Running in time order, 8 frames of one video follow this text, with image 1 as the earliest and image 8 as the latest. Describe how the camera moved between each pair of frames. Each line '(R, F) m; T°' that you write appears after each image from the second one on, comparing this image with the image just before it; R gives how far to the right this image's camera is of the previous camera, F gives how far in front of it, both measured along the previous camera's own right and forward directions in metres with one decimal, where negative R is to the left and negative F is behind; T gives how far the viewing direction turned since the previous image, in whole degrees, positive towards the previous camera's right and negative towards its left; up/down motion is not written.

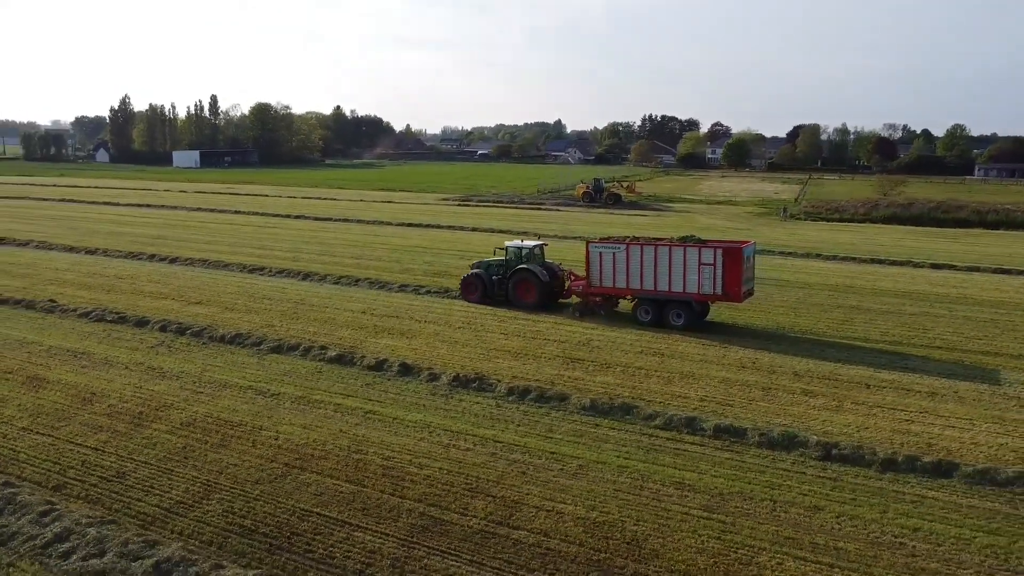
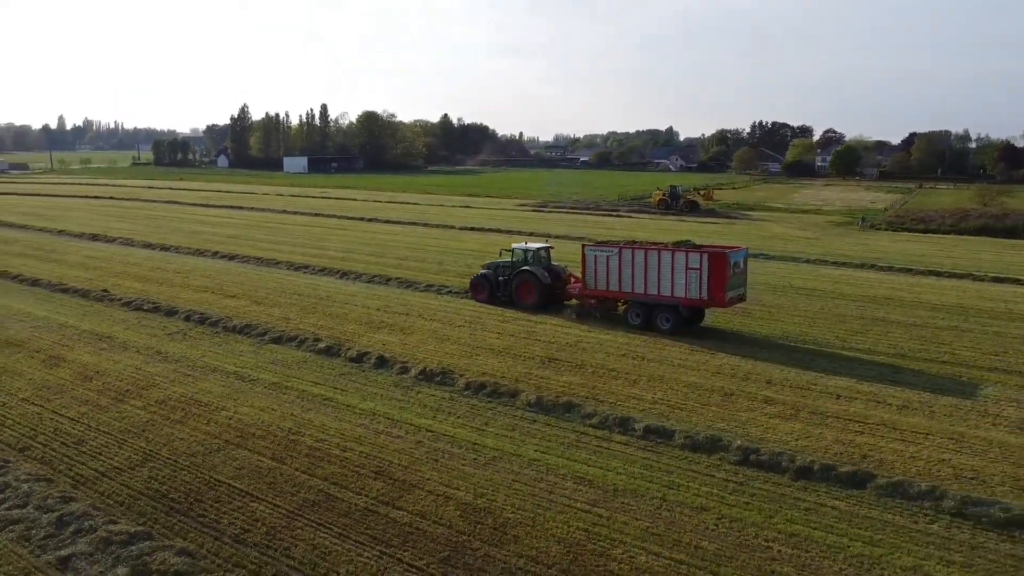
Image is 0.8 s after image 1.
(+2.6, -0.3) m; -8°
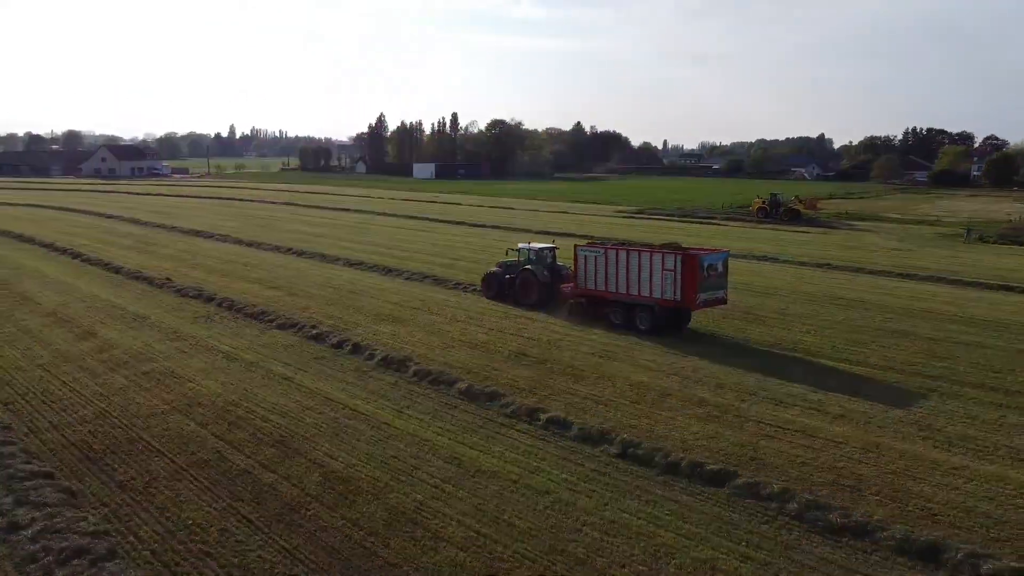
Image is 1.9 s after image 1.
(+3.5, -0.3) m; -10°
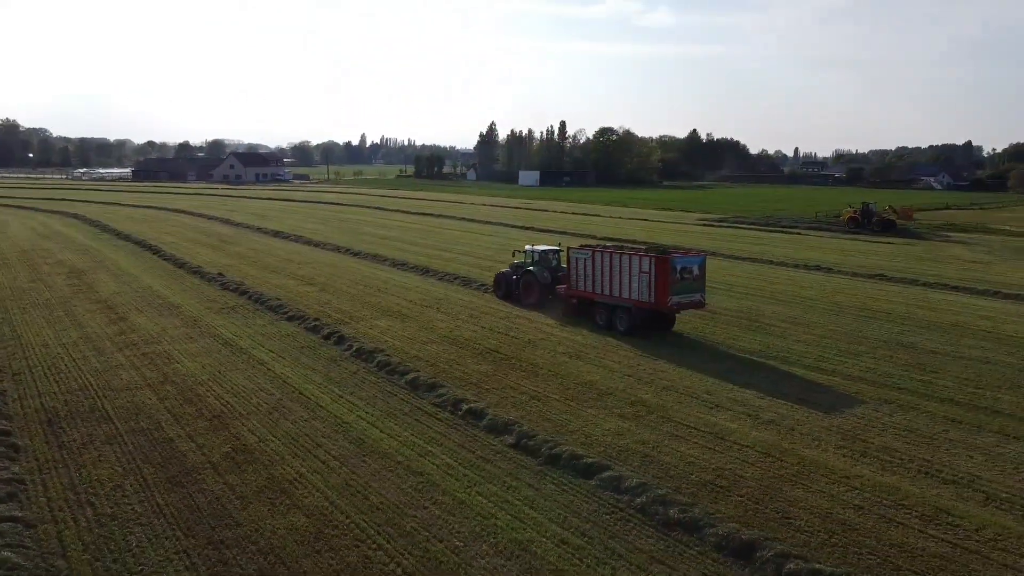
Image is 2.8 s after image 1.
(+3.1, -0.3) m; -9°
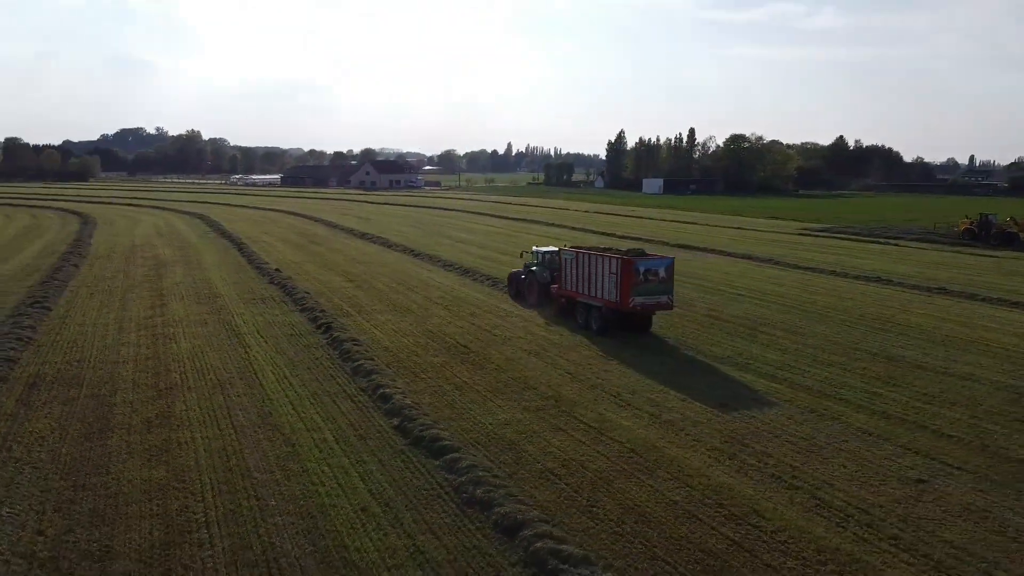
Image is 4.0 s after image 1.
(+3.9, -0.4) m; -11°
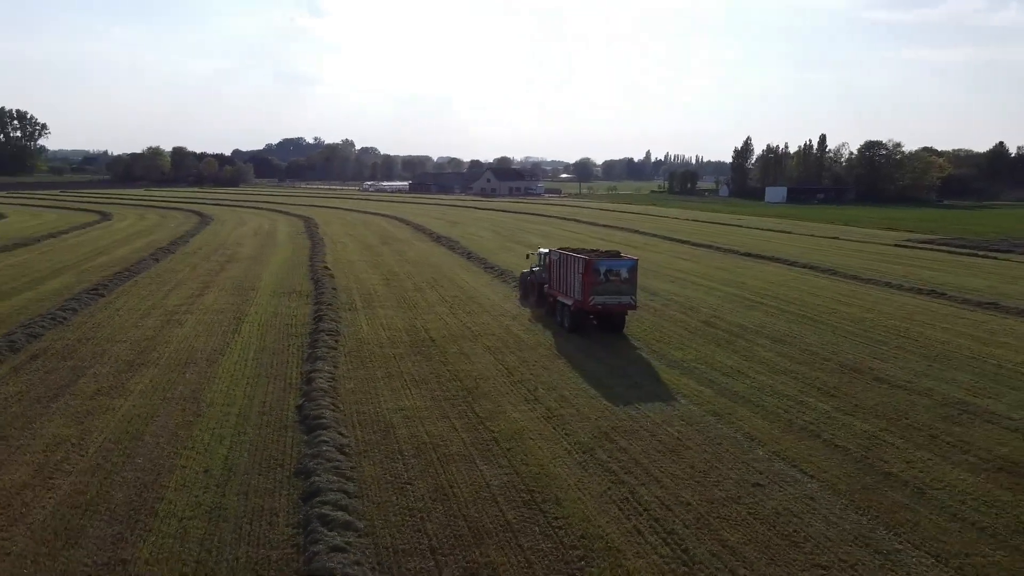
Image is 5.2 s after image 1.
(+4.0, -0.3) m; -10°
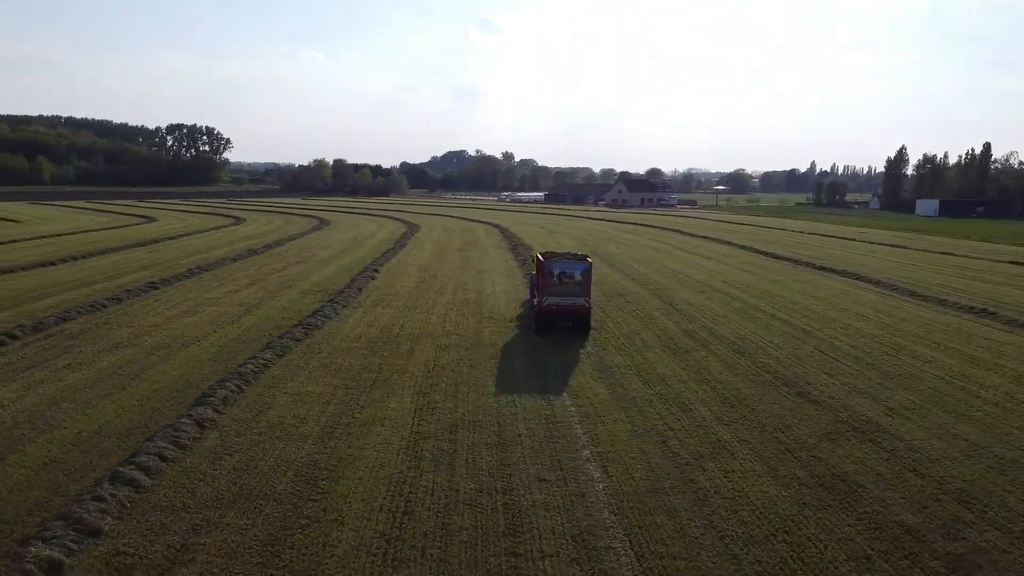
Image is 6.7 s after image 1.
(+4.8, -0.1) m; -11°
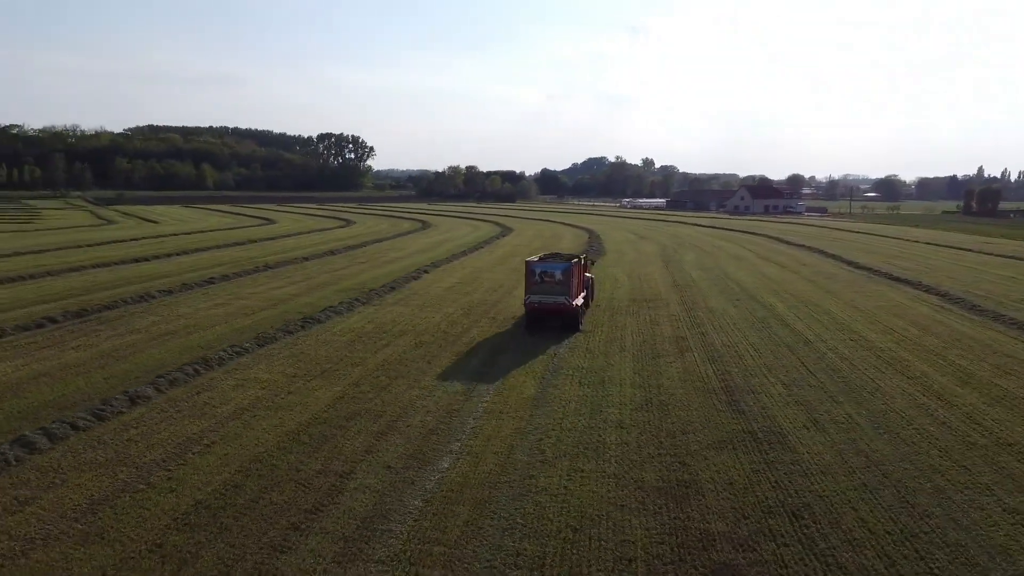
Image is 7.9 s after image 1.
(+4.0, 0.0) m; -10°
